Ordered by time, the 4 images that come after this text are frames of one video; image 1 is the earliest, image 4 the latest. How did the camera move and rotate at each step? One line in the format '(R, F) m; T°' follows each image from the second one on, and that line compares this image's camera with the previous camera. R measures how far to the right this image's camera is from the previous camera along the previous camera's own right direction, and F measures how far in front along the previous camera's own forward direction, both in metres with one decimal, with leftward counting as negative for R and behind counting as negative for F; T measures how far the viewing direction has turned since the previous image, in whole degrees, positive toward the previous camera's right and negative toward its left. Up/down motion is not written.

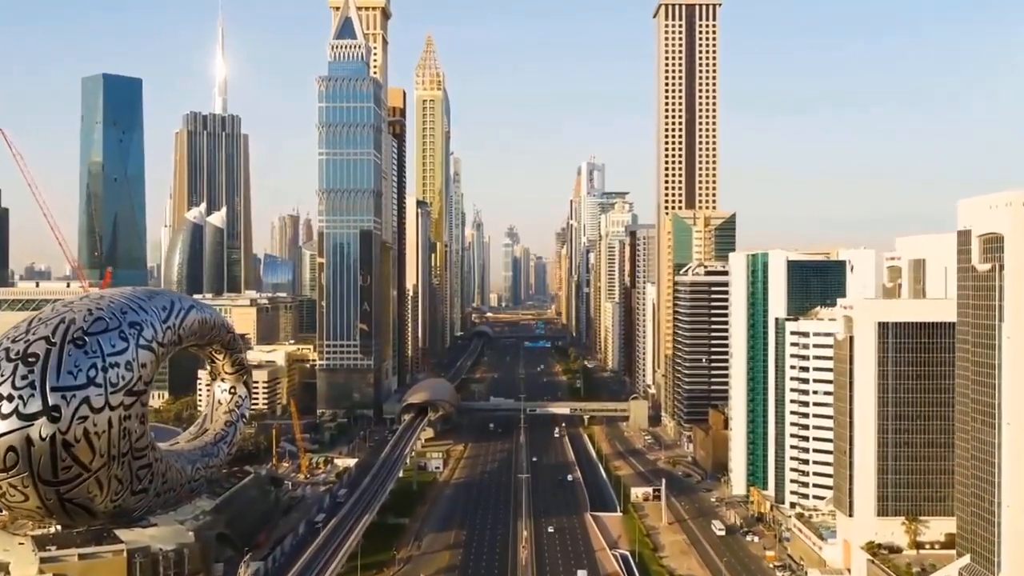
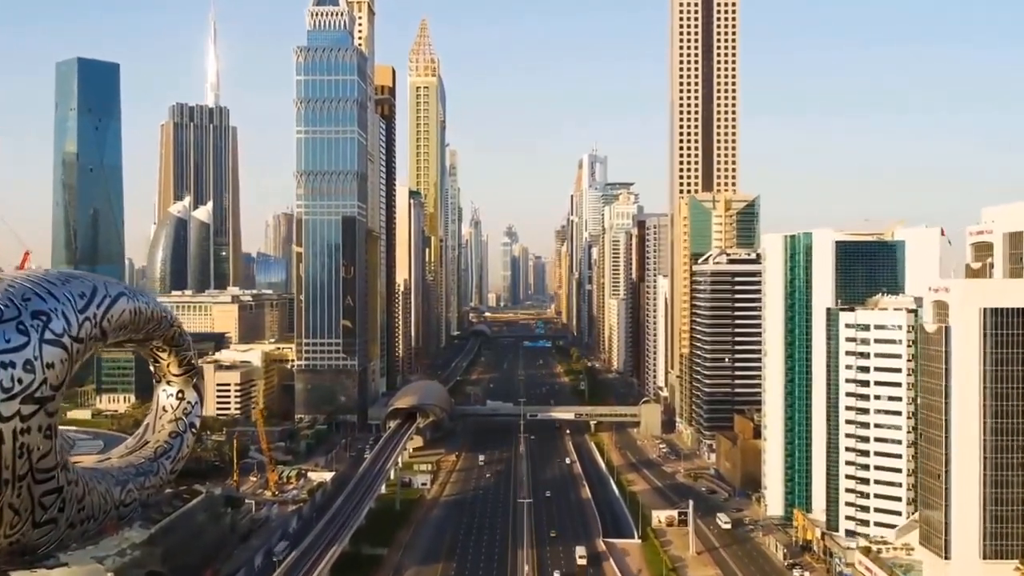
(0.0, +10.9) m; 0°
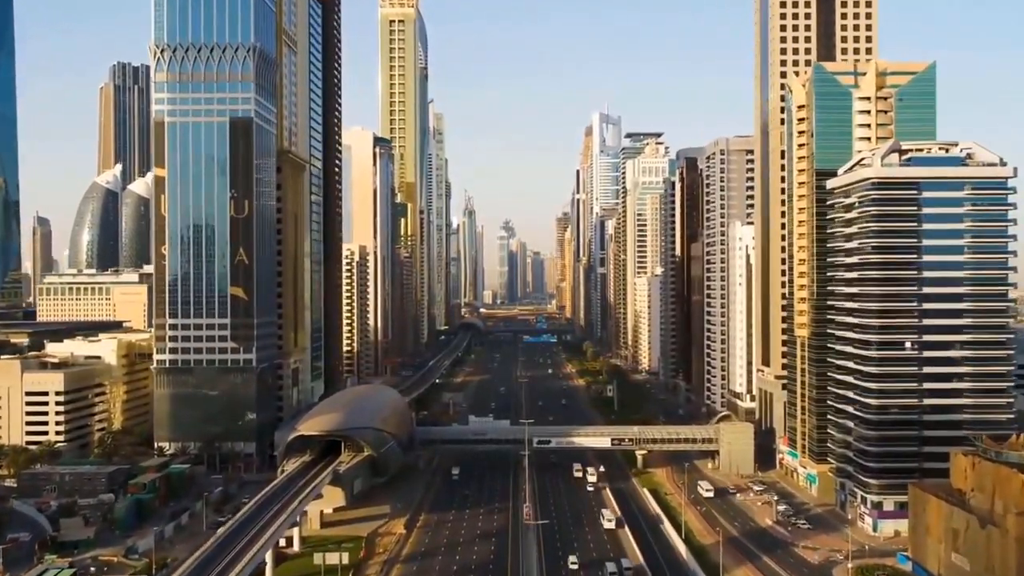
(+0.1, +39.9) m; 0°
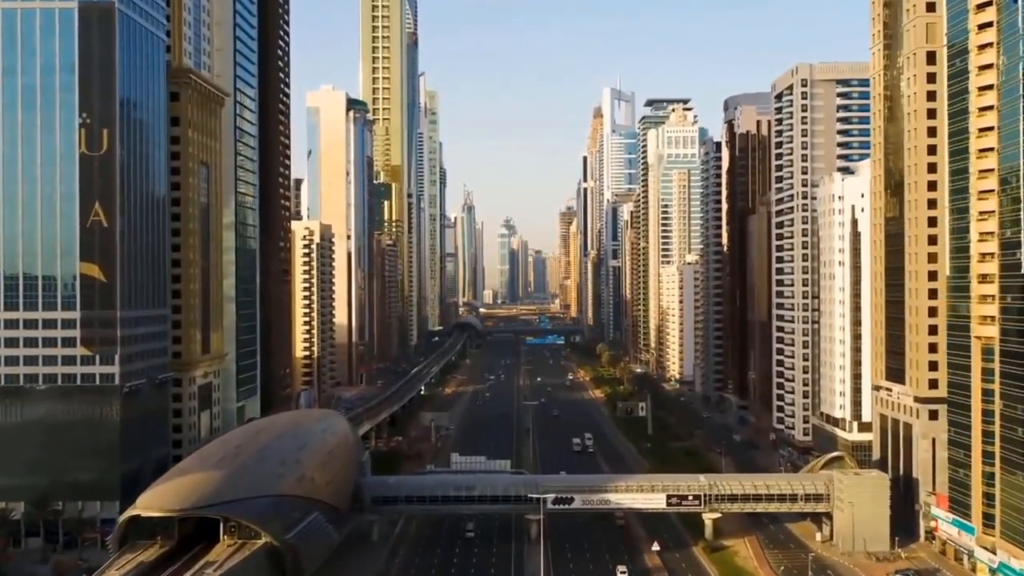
(0.0, +22.0) m; 0°
